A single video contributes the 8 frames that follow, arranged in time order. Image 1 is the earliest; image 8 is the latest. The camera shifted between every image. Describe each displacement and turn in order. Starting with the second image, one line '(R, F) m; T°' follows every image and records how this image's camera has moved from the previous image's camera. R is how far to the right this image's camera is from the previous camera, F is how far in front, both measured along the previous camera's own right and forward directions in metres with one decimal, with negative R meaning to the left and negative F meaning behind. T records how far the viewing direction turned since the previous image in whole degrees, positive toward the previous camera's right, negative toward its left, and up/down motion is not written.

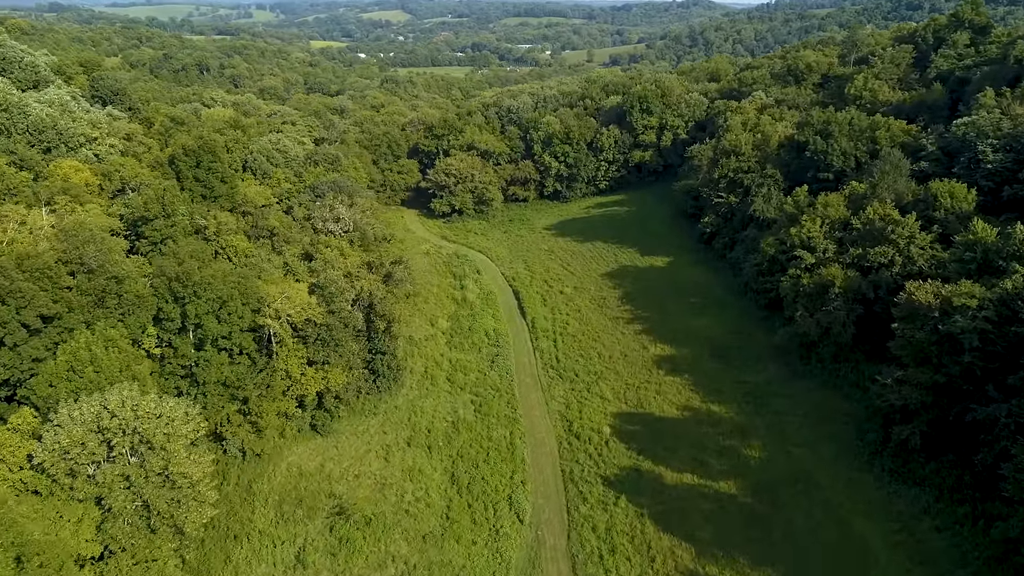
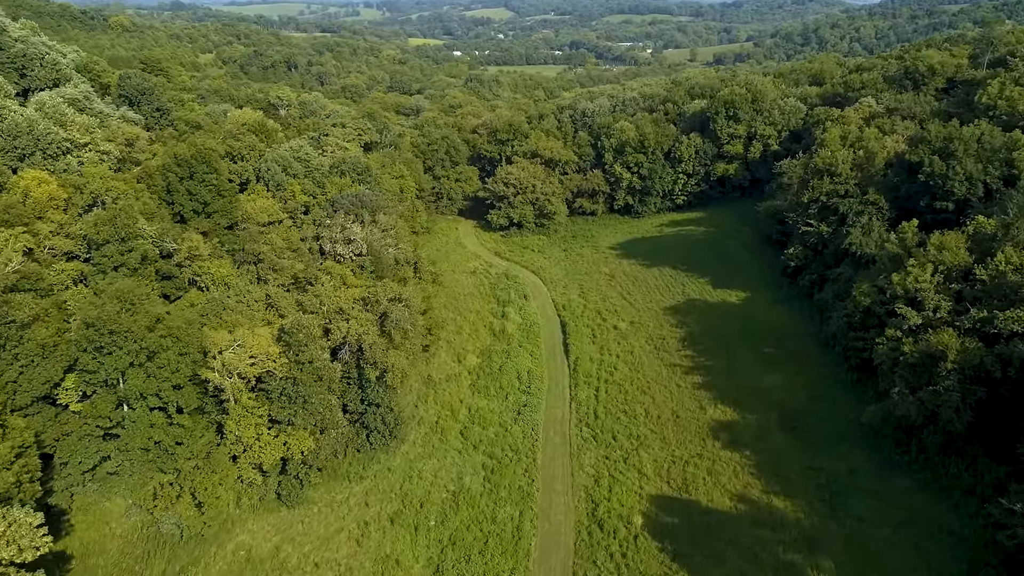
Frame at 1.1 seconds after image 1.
(+3.1, +7.1) m; -7°
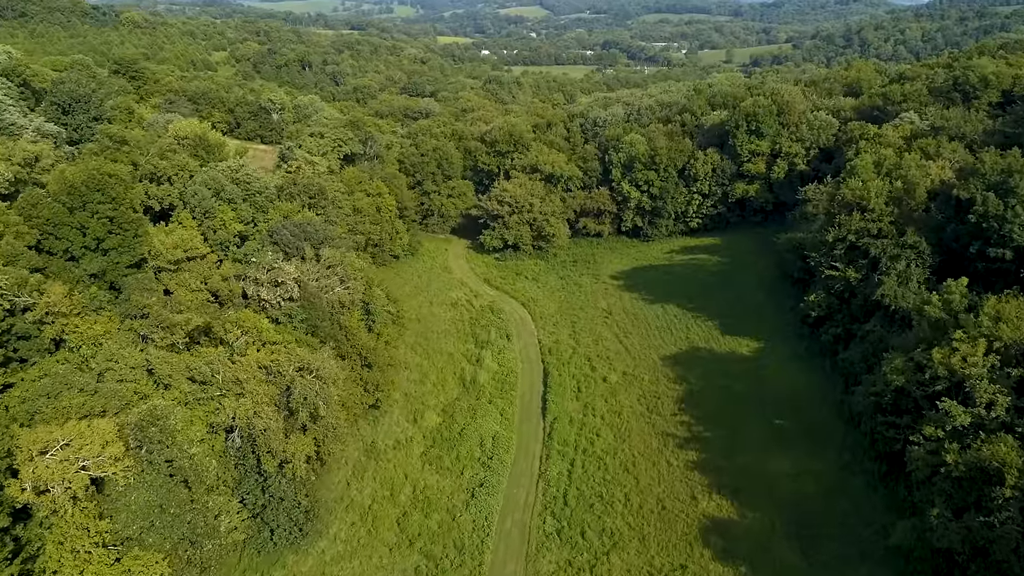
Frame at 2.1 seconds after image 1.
(+3.2, +6.8) m; -2°
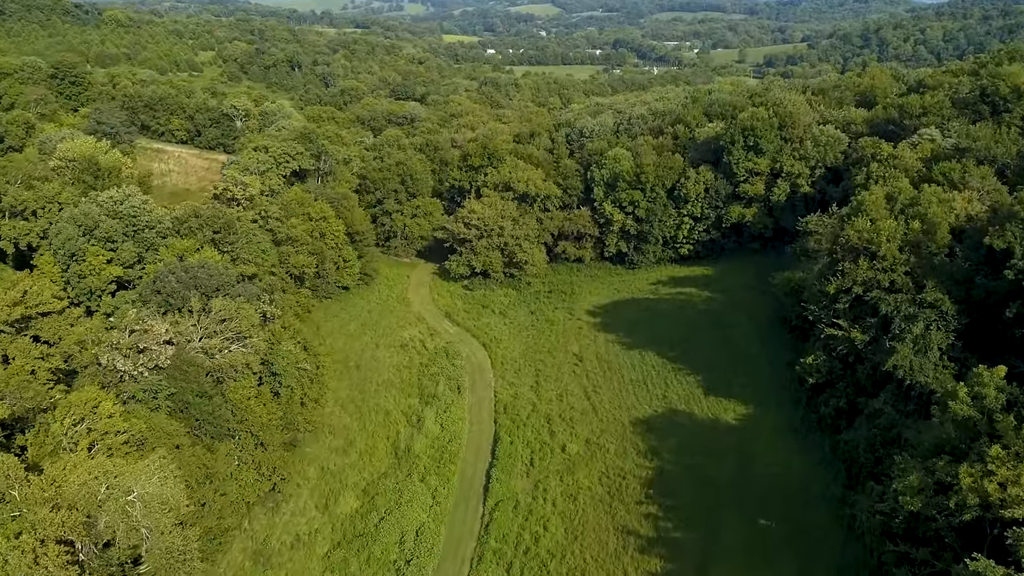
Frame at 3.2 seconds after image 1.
(+3.3, +6.8) m; -1°
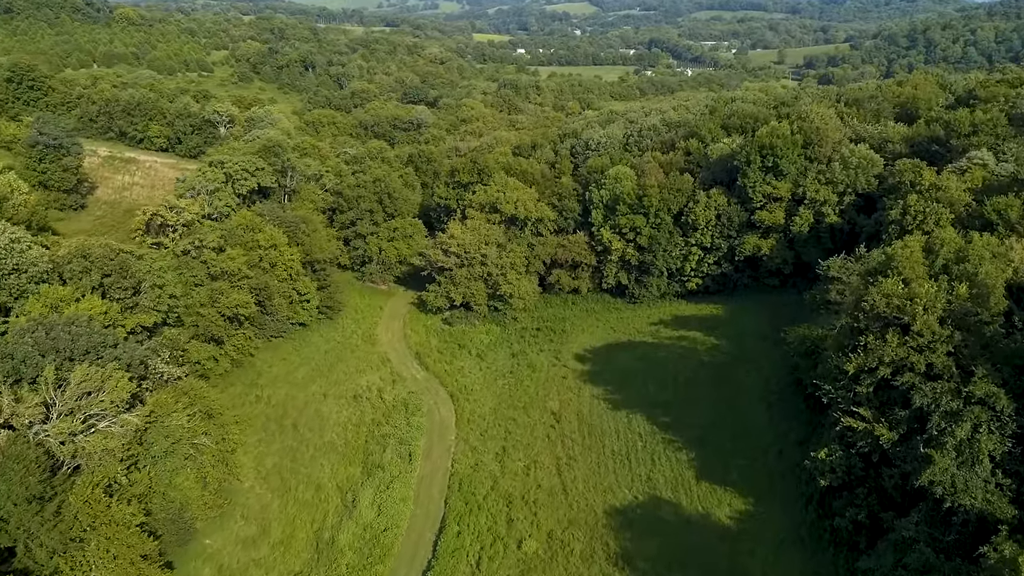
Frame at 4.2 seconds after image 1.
(+3.3, +6.6) m; -3°
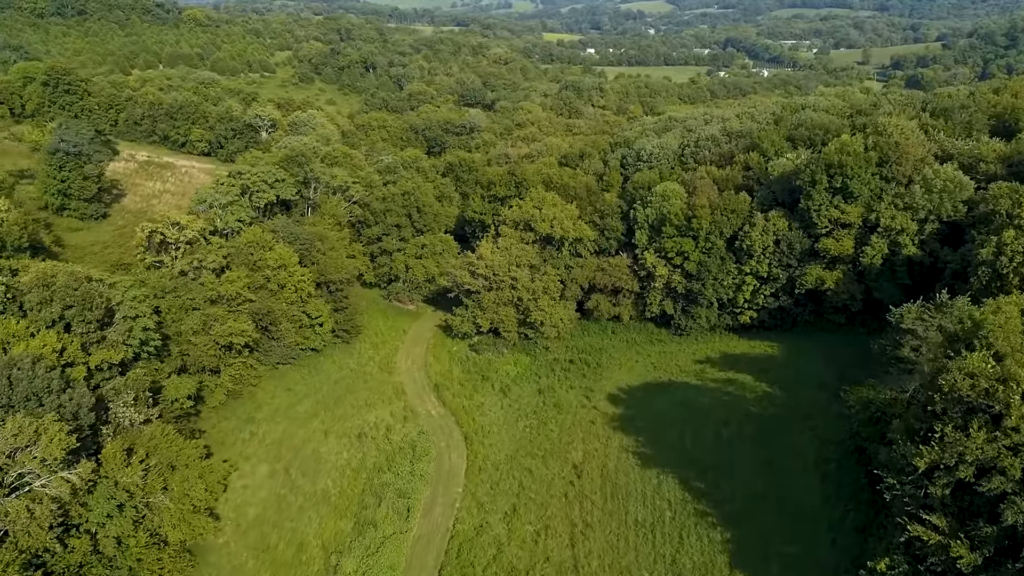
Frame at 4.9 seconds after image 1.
(+2.2, +4.5) m; -5°
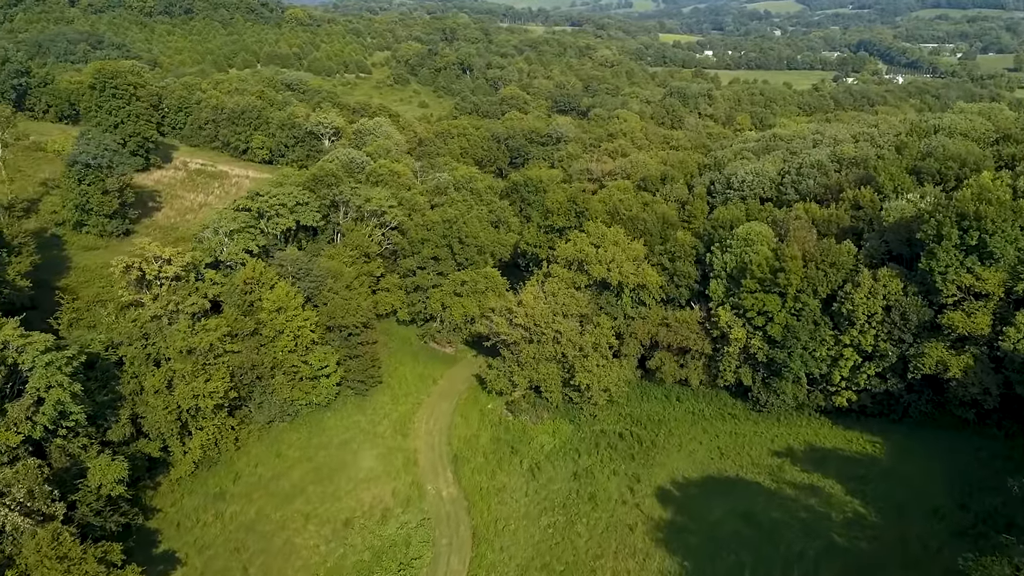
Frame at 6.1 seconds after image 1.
(+3.1, +7.3) m; -8°
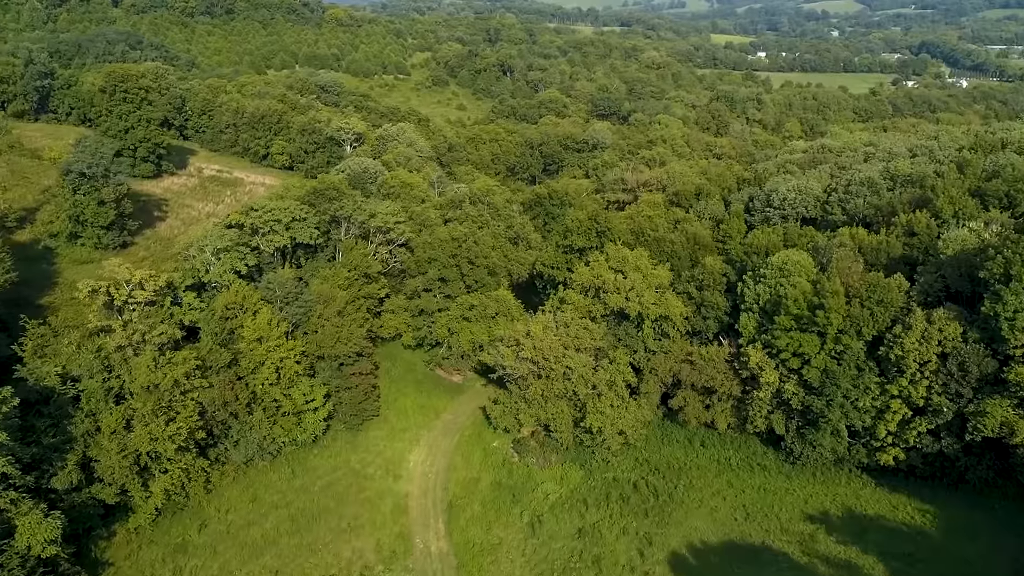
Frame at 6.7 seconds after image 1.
(+1.8, +3.6) m; -3°
